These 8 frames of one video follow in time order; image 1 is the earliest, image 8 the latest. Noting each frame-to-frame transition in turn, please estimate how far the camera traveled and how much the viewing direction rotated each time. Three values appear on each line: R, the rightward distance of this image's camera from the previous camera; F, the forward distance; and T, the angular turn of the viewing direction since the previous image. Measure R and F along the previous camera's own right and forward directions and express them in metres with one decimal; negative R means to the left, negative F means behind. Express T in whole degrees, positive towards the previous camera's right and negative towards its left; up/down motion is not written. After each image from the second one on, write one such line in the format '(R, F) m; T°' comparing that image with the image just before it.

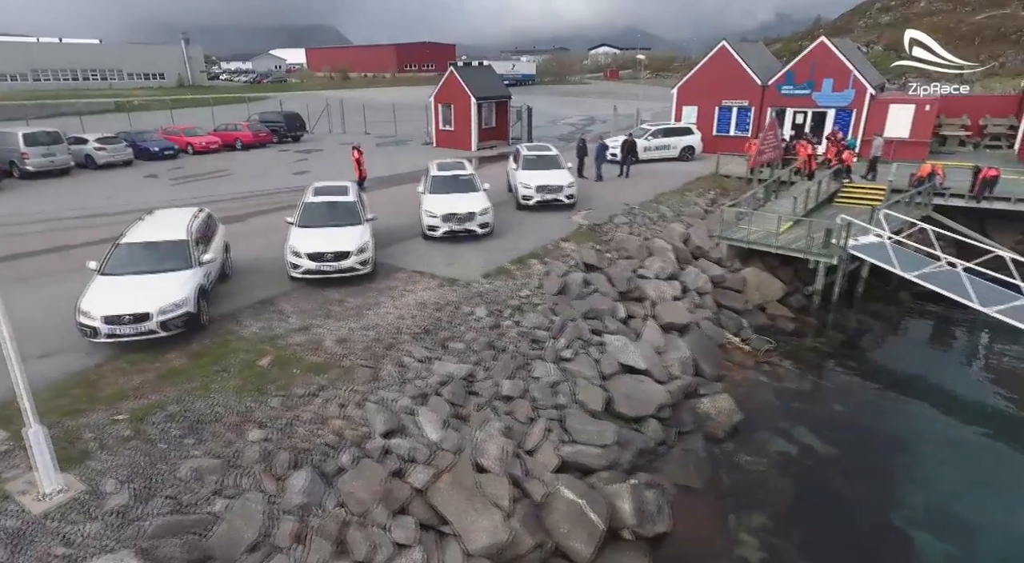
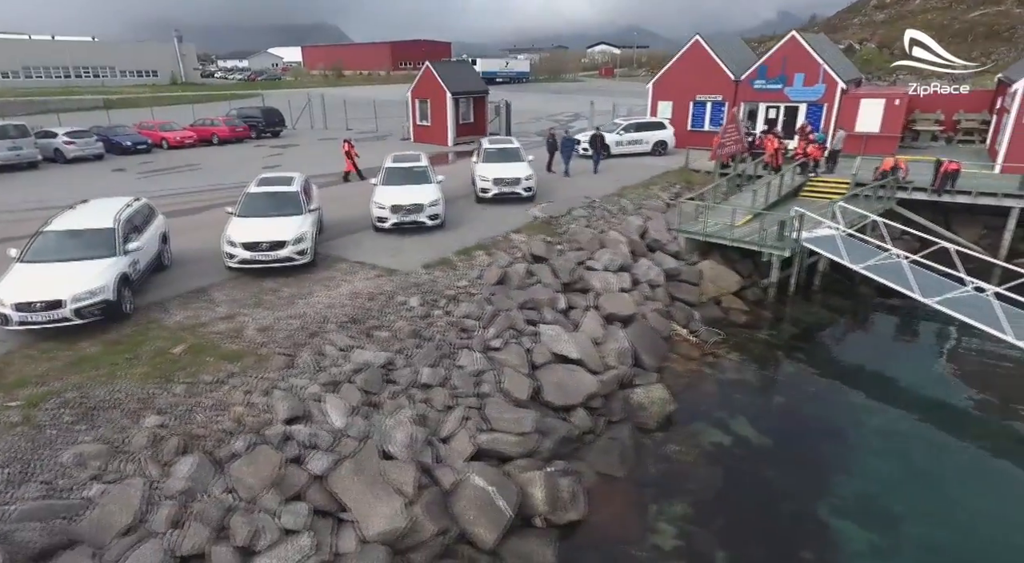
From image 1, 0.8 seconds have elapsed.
(+1.1, 0.0) m; 0°
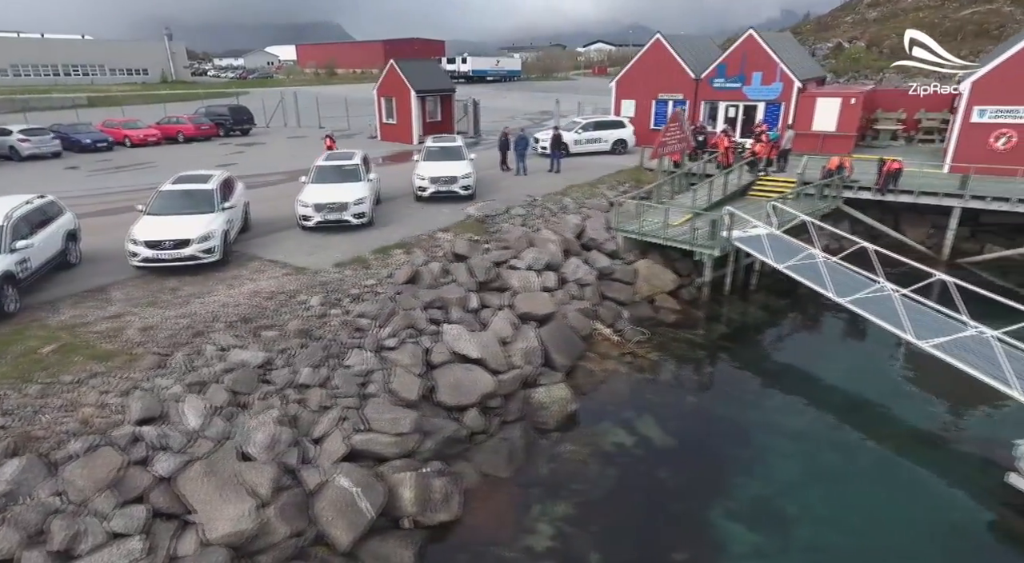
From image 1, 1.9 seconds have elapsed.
(+1.7, +0.1) m; 0°
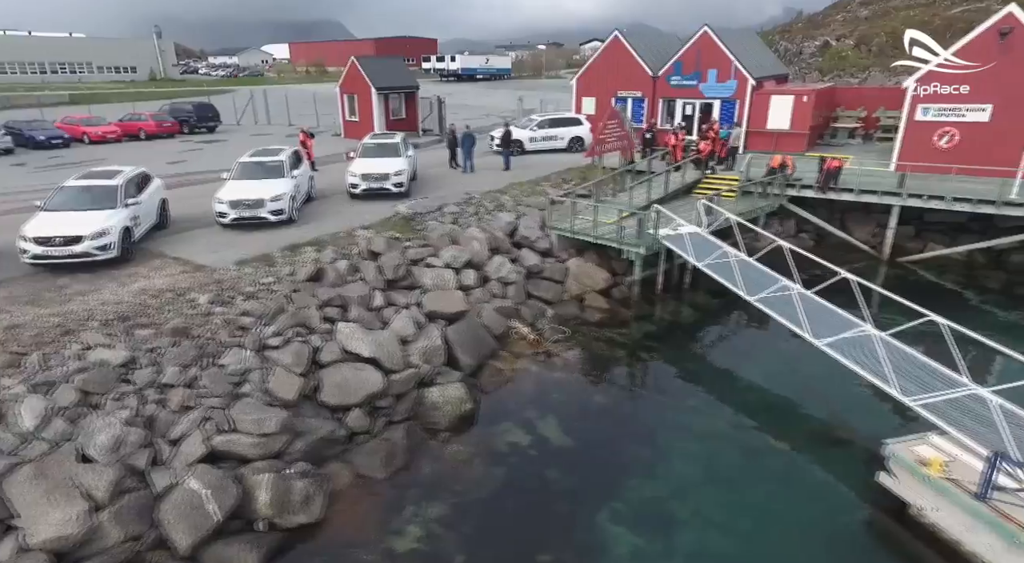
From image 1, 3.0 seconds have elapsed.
(+1.8, +0.2) m; 0°
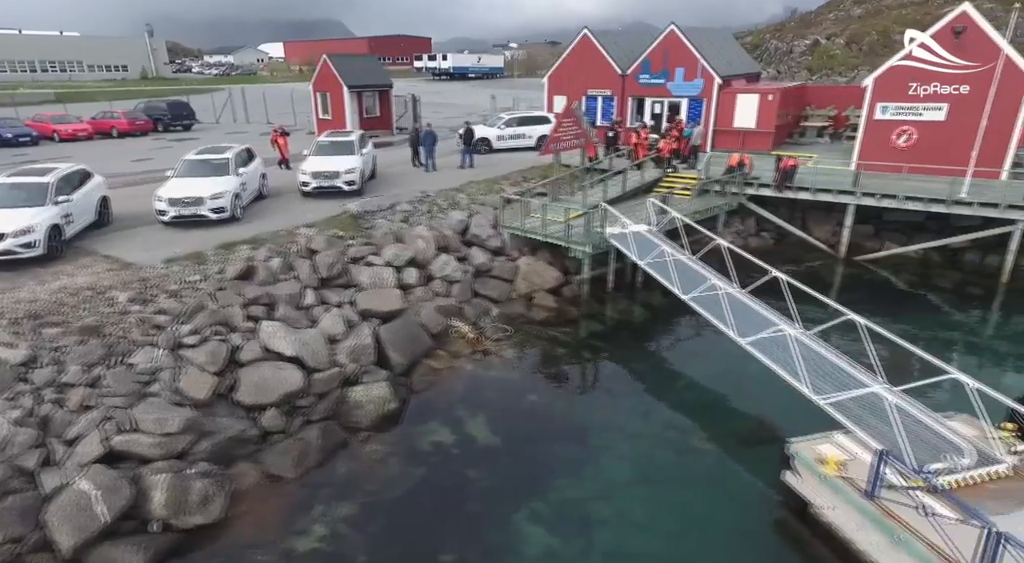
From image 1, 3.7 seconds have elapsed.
(+1.2, +0.1) m; 0°
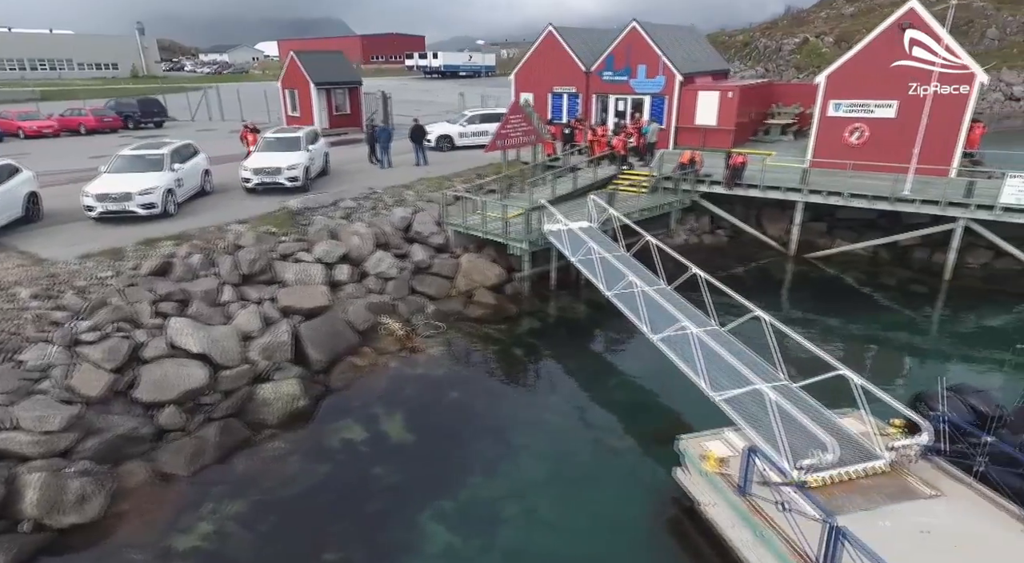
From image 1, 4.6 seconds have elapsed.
(+1.5, +0.1) m; 0°
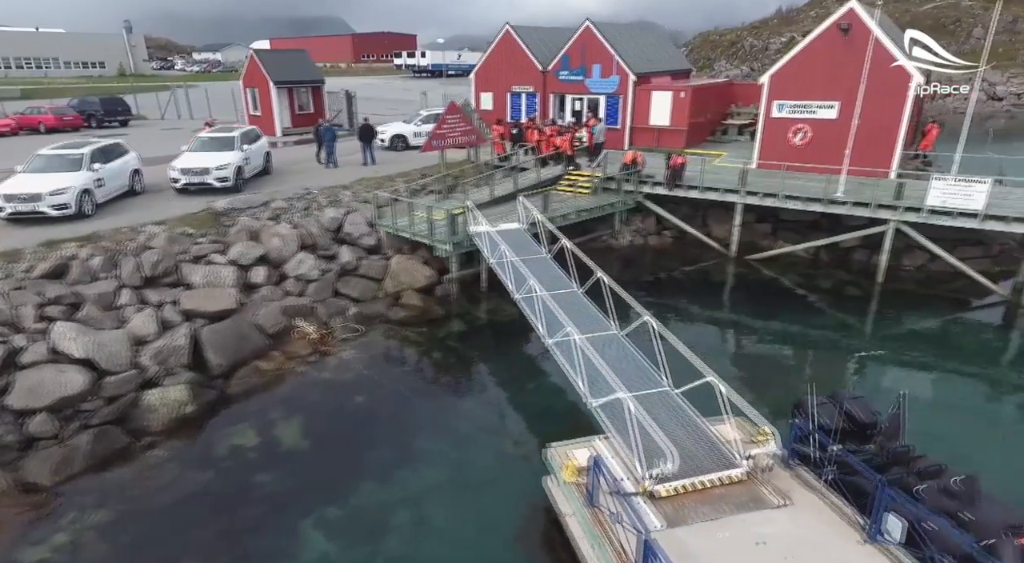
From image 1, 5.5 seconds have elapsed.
(+1.7, +0.2) m; +1°
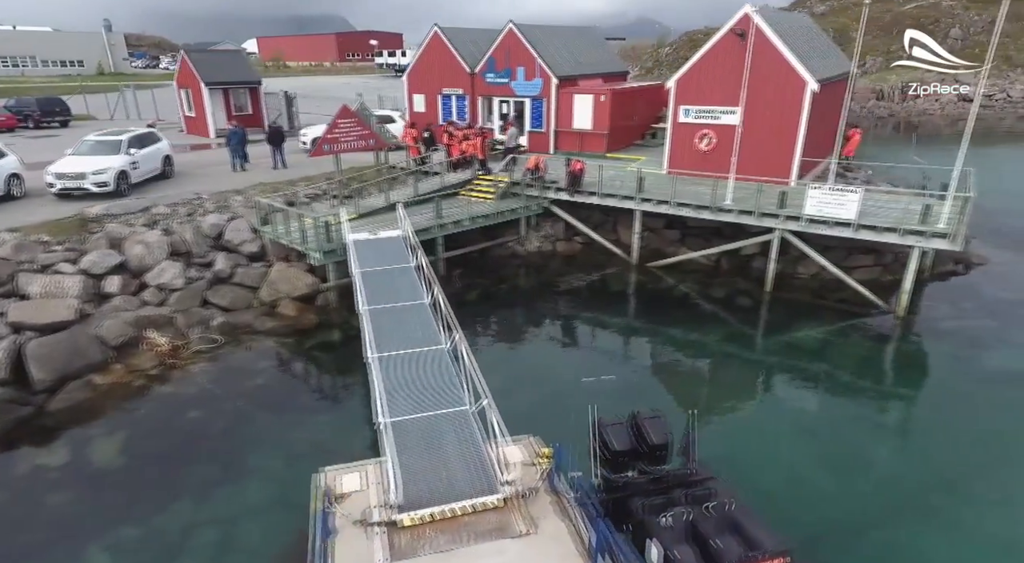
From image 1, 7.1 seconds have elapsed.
(+2.8, +0.3) m; +1°
